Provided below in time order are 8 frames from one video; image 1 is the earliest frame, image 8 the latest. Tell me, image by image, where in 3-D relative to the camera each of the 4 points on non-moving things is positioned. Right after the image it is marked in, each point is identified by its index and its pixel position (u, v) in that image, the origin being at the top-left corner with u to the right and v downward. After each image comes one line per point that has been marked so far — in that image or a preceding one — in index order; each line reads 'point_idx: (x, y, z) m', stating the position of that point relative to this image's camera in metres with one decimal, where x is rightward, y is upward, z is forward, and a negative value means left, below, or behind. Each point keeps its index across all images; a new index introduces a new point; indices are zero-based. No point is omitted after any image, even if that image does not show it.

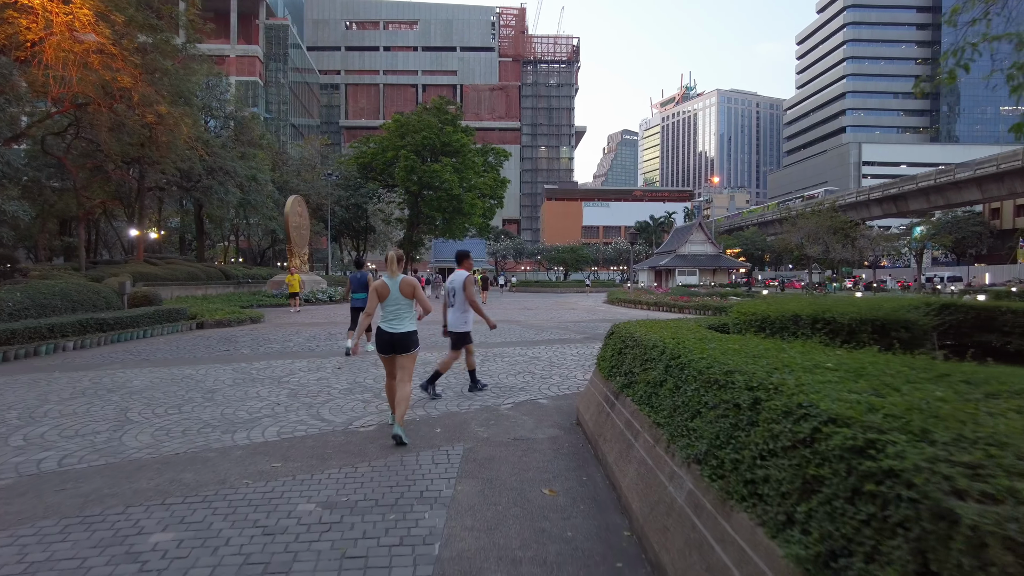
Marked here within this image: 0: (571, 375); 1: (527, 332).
0: (+0.6, -0.9, +7.1) m
1: (+0.3, -0.8, +12.4) m
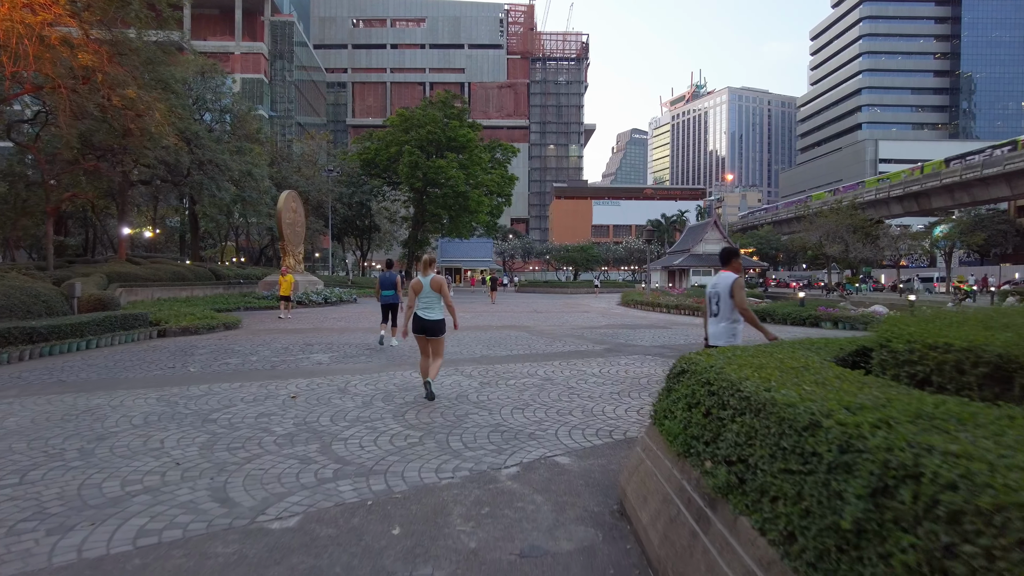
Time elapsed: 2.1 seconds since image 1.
0: (+0.7, -1.0, +5.3) m
1: (+0.4, -0.9, +10.6) m
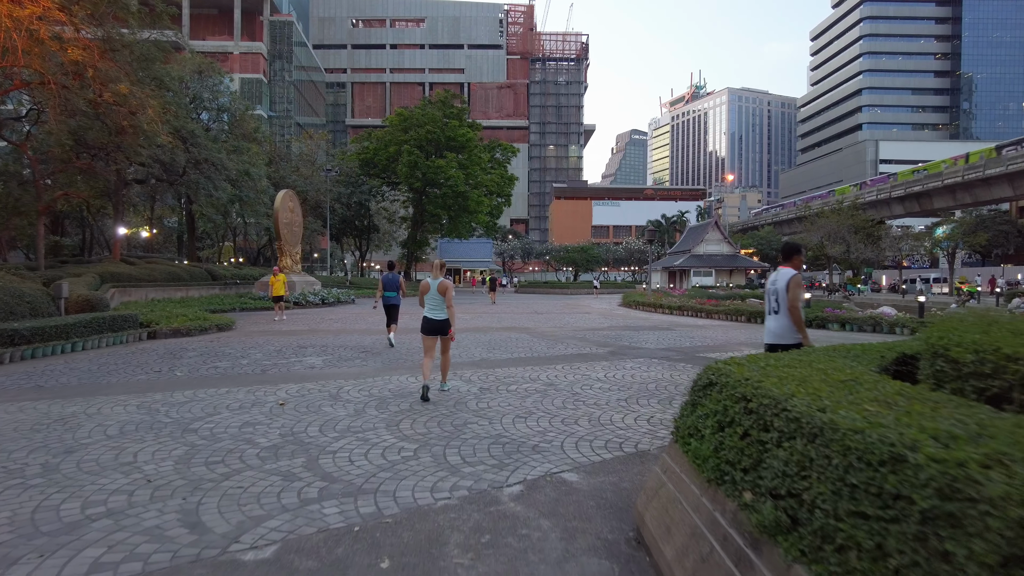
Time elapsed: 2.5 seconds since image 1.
0: (+0.7, -1.0, +5.0) m
1: (+0.4, -0.9, +10.3) m
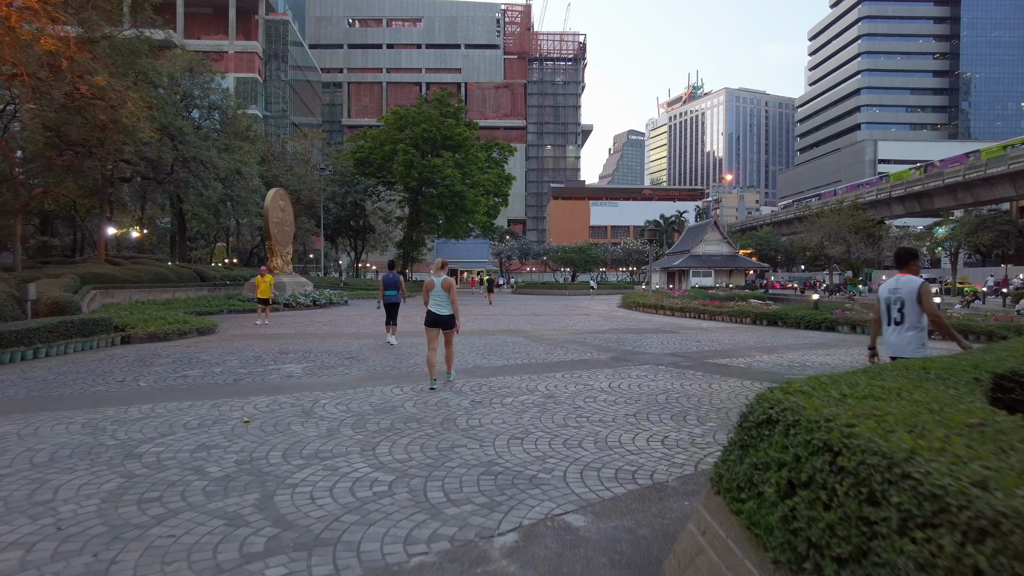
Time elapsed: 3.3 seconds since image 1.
0: (+0.7, -1.0, +4.4) m
1: (+0.4, -0.9, +9.7) m
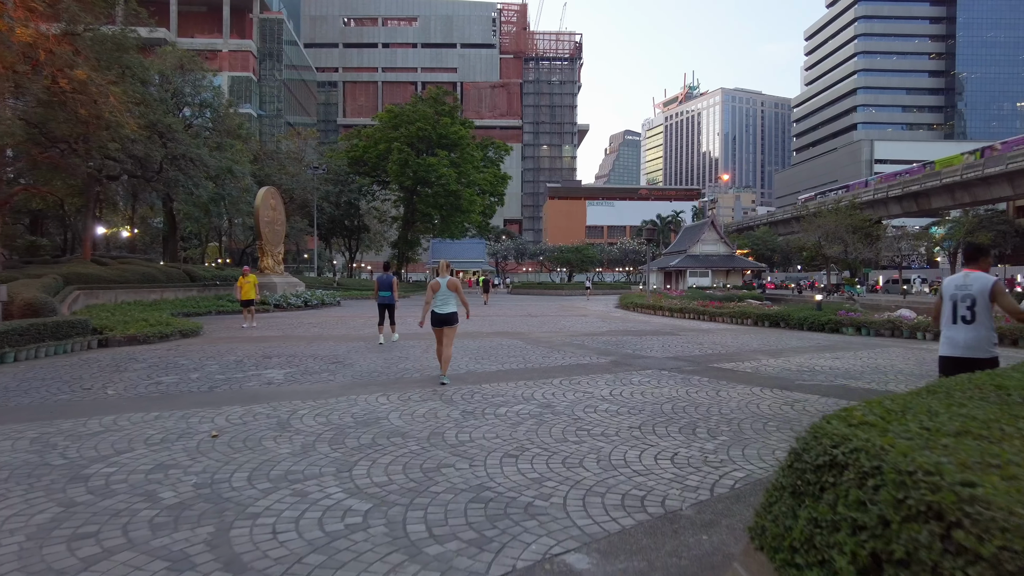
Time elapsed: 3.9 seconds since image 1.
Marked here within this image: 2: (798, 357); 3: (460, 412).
0: (+0.6, -1.0, +3.9) m
1: (+0.3, -0.9, +9.2) m
2: (+3.9, -1.0, +9.2) m
3: (-0.4, -1.0, +5.2) m
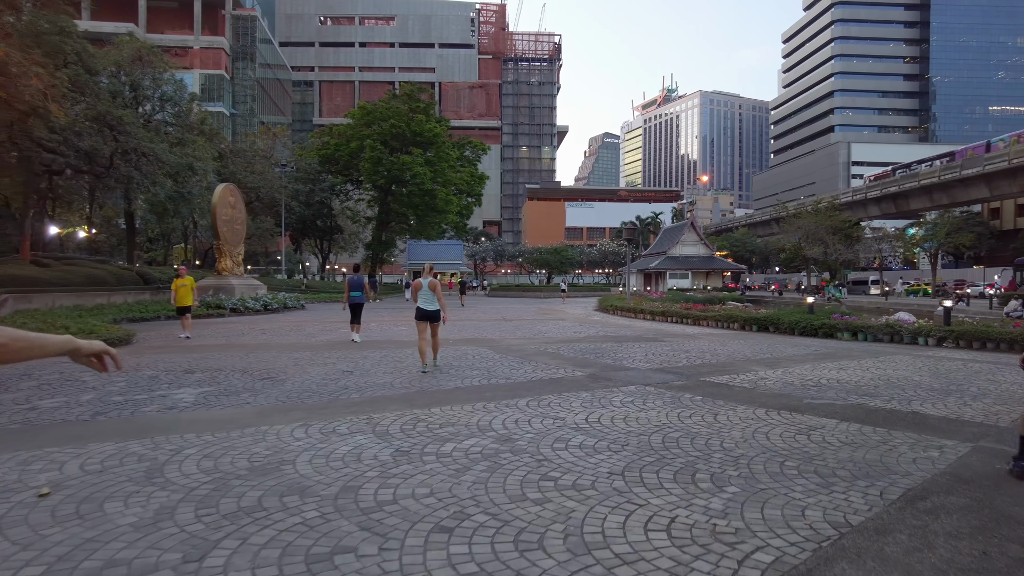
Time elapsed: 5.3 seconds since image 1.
0: (+0.3, -1.0, +2.8) m
1: (-0.2, -1.0, +8.1) m
2: (+3.5, -1.0, +8.1) m
3: (-0.7, -1.0, +4.1) m
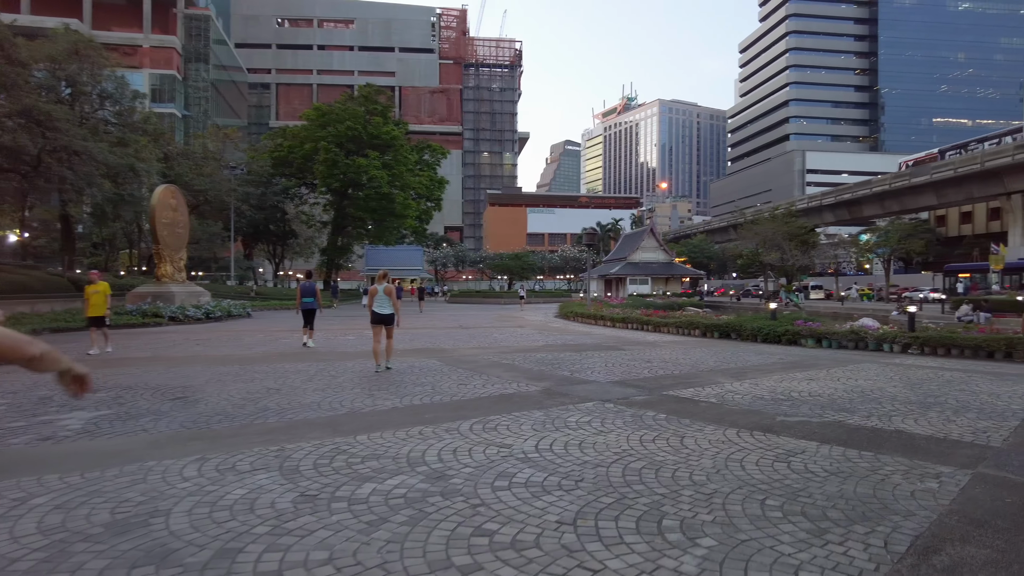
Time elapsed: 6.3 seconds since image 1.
0: (+0.1, -1.1, +2.1) m
1: (-0.7, -1.0, +7.4) m
2: (+2.9, -1.1, +7.6) m
3: (-1.1, -1.0, +3.3) m
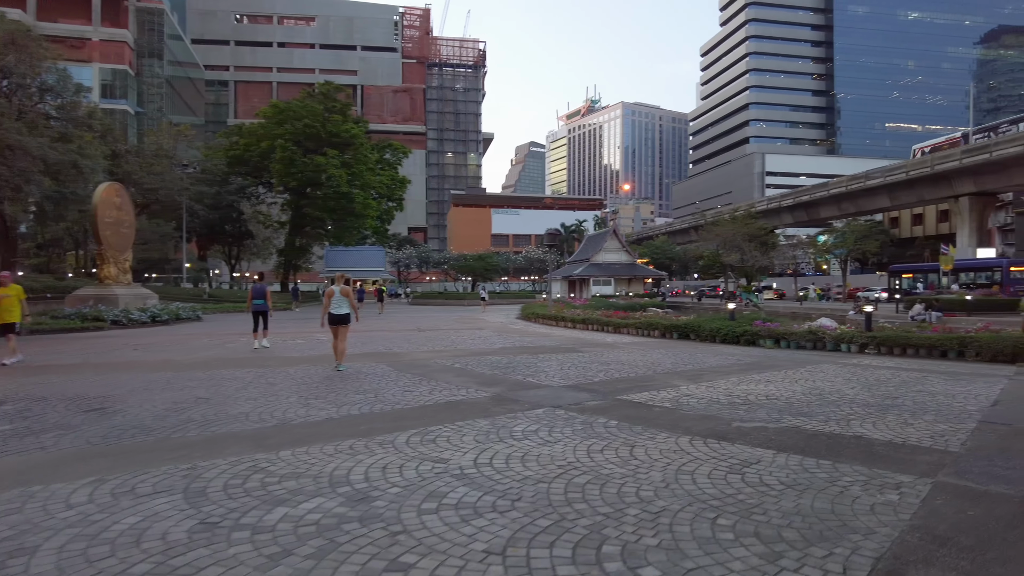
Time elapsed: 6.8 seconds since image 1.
0: (-0.2, -1.1, +1.8) m
1: (-1.3, -1.0, +7.0) m
2: (+2.4, -1.1, +7.4) m
3: (-1.4, -1.0, +3.0) m
